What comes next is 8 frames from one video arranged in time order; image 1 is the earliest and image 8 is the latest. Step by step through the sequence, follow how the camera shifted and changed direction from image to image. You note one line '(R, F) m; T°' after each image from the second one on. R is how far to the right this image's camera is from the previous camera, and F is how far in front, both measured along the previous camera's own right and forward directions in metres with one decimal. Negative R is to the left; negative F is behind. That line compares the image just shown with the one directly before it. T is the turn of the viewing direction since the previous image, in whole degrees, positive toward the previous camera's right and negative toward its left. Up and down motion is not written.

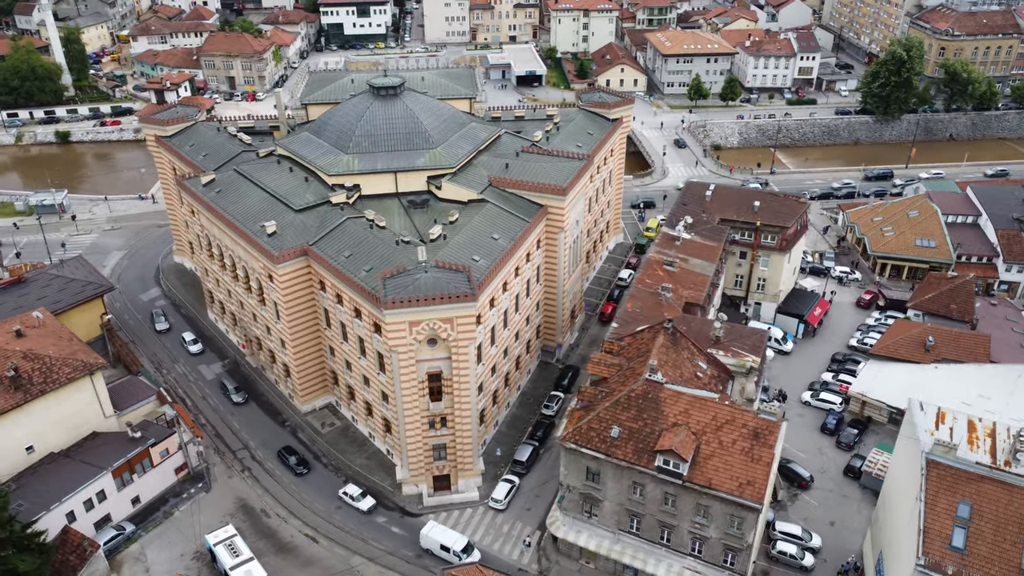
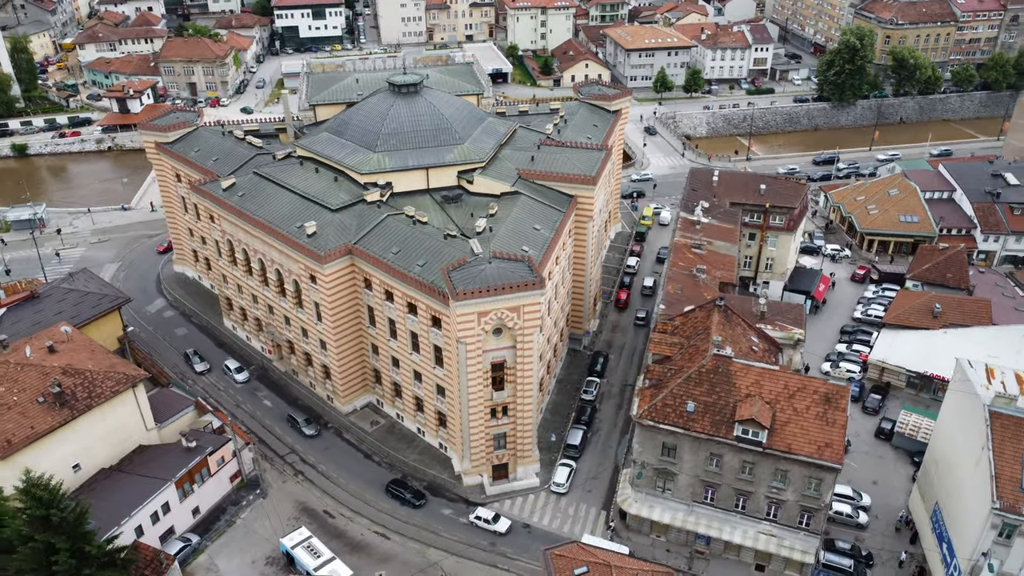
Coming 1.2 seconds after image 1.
(-9.3, -0.7) m; +5°
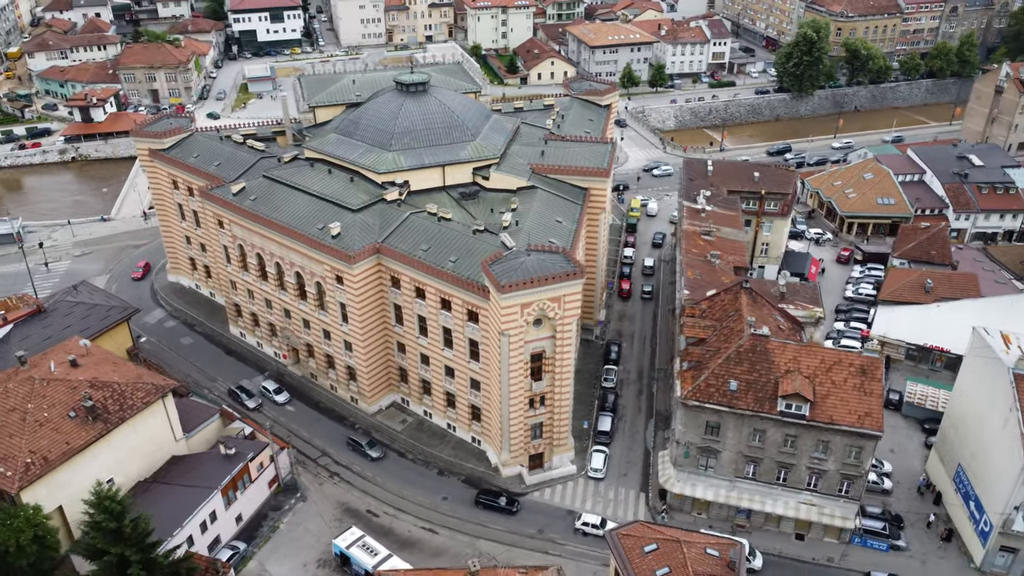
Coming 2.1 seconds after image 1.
(-7.0, -0.7) m; +4°
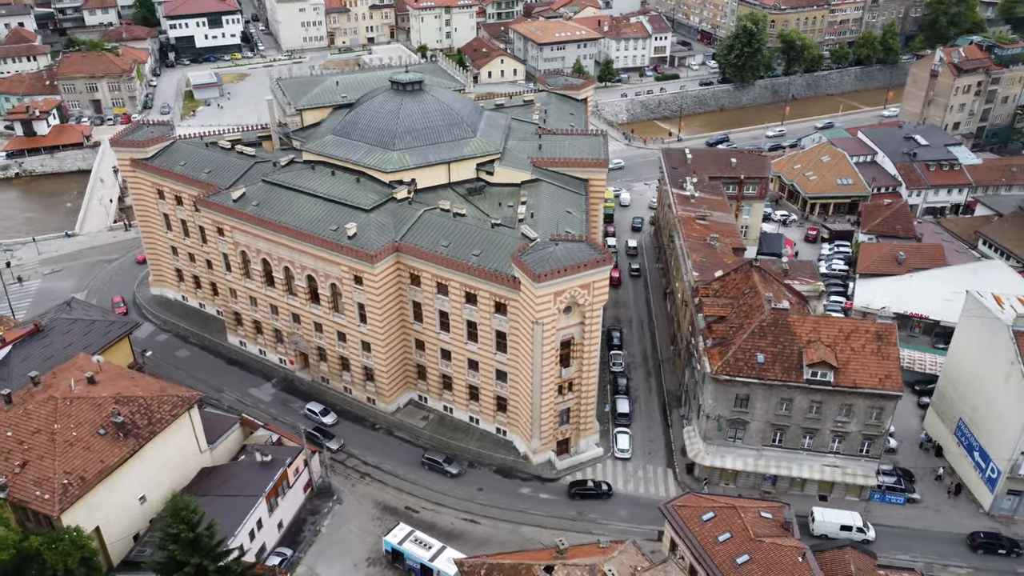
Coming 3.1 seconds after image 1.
(-7.7, -0.8) m; +6°
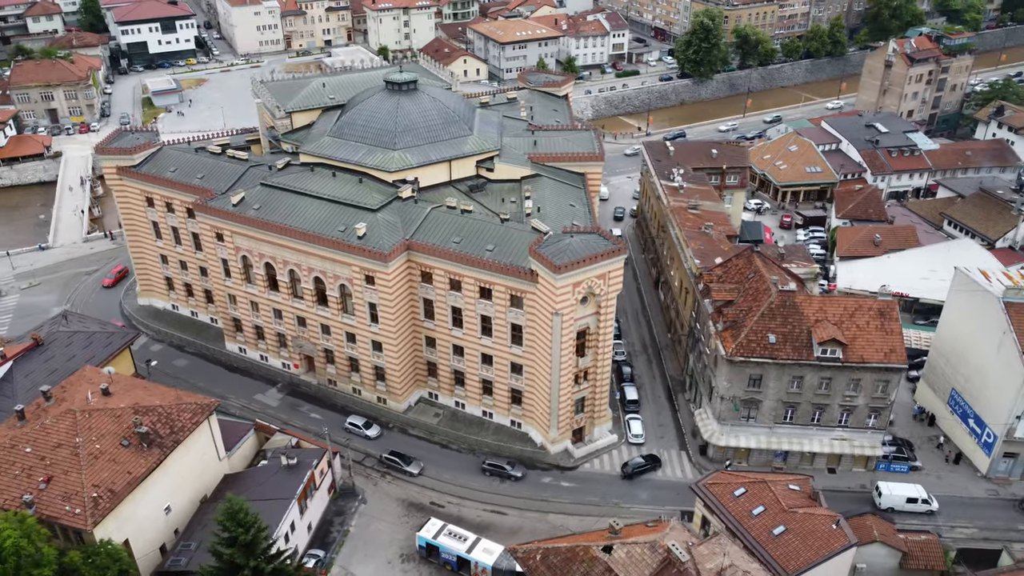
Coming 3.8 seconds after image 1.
(-5.4, -0.7) m; +4°
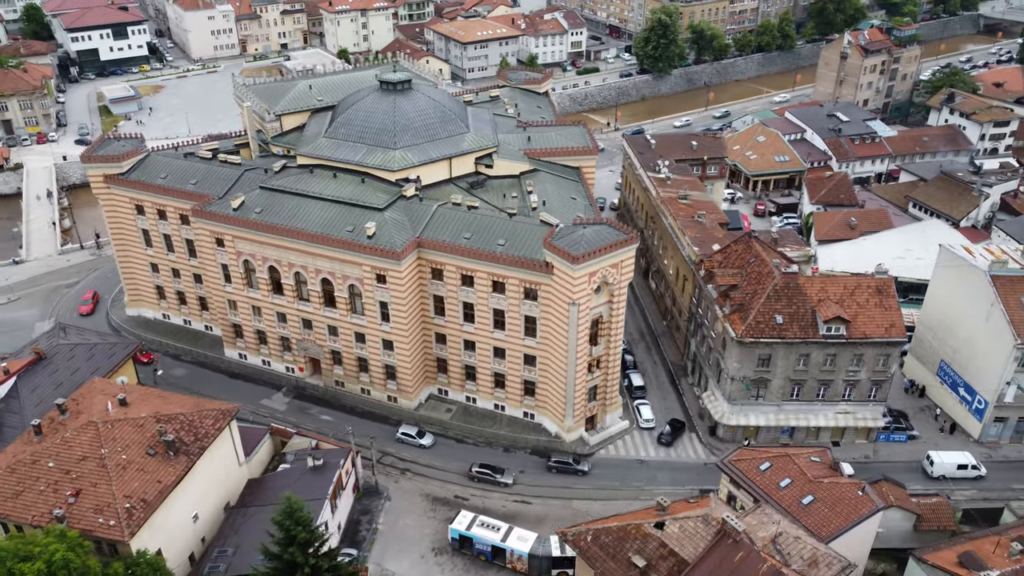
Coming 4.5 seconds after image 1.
(-5.3, -0.8) m; +4°
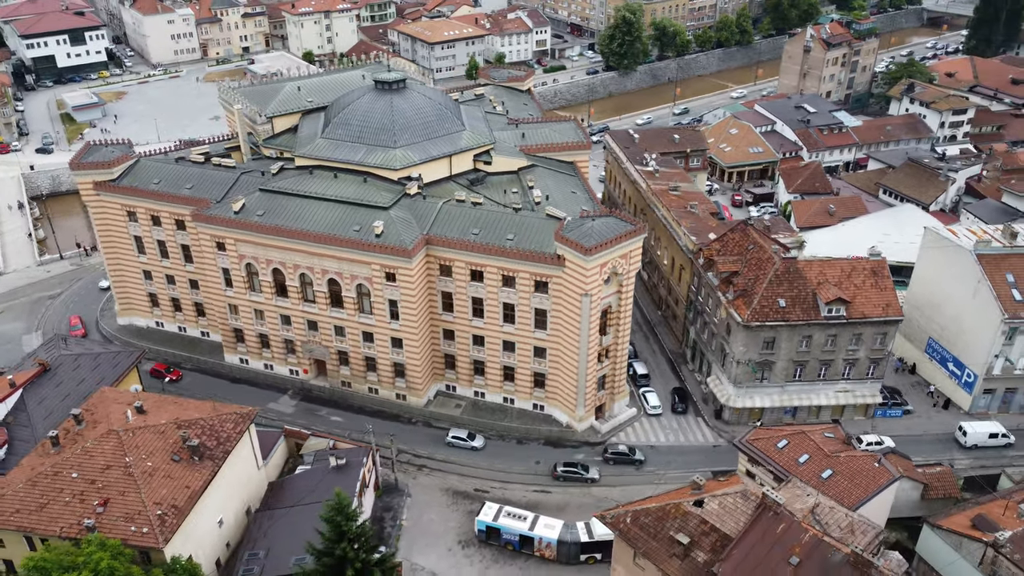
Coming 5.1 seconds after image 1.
(-4.5, -0.7) m; +3°
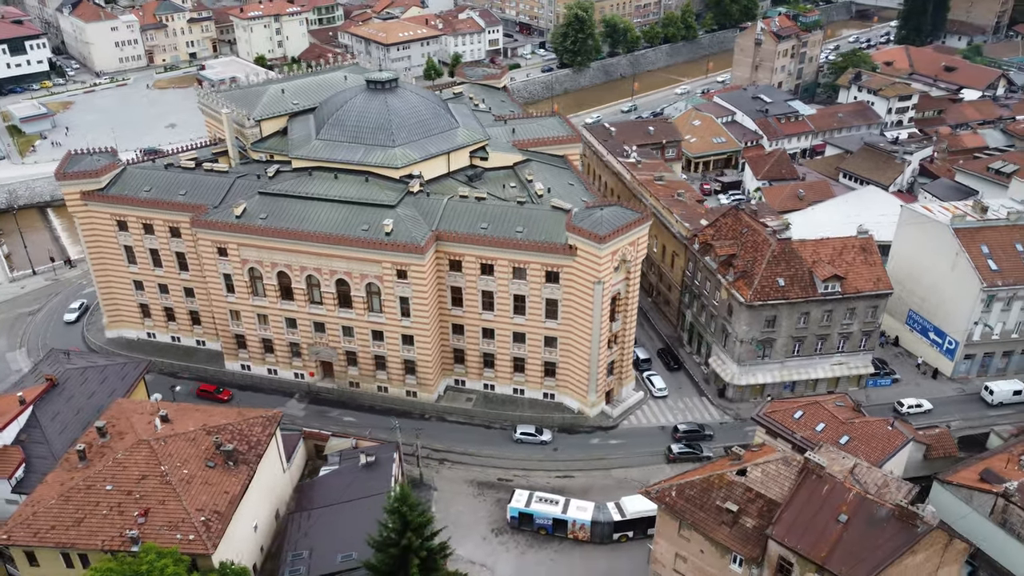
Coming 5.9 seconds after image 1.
(-6.0, -0.9) m; +5°
